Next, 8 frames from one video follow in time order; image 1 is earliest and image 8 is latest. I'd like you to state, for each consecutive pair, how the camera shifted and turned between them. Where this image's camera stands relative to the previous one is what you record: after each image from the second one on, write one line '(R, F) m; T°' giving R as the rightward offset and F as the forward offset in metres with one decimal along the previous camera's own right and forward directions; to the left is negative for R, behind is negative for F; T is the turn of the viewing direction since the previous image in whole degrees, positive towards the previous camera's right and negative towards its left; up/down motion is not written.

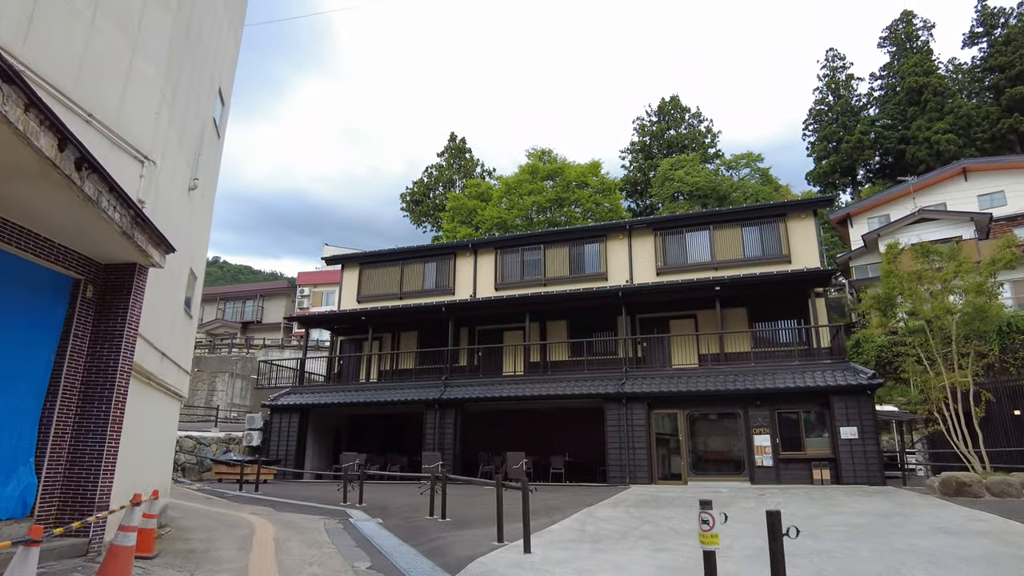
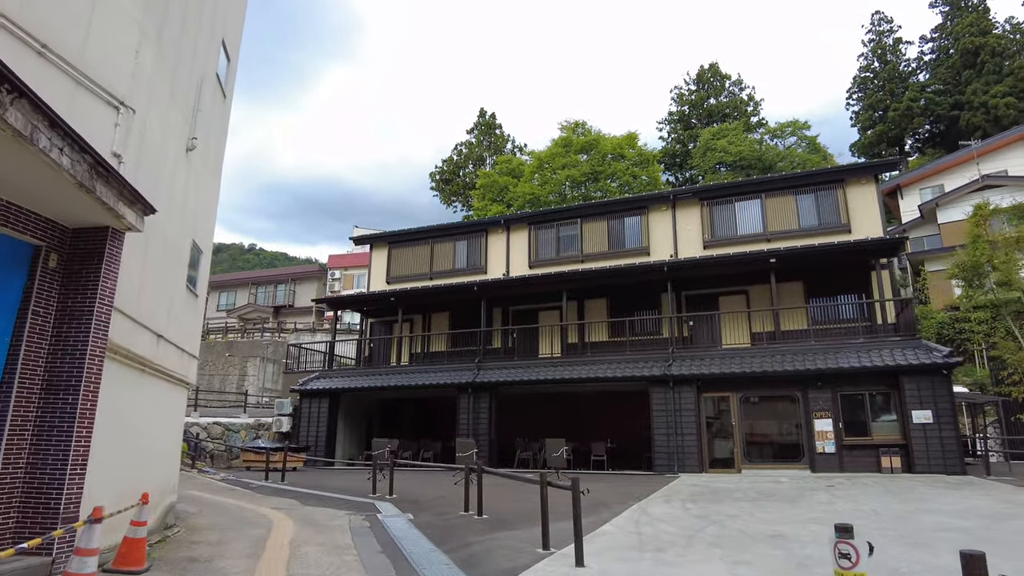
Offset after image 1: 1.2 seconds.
(-0.1, +1.0) m; -3°
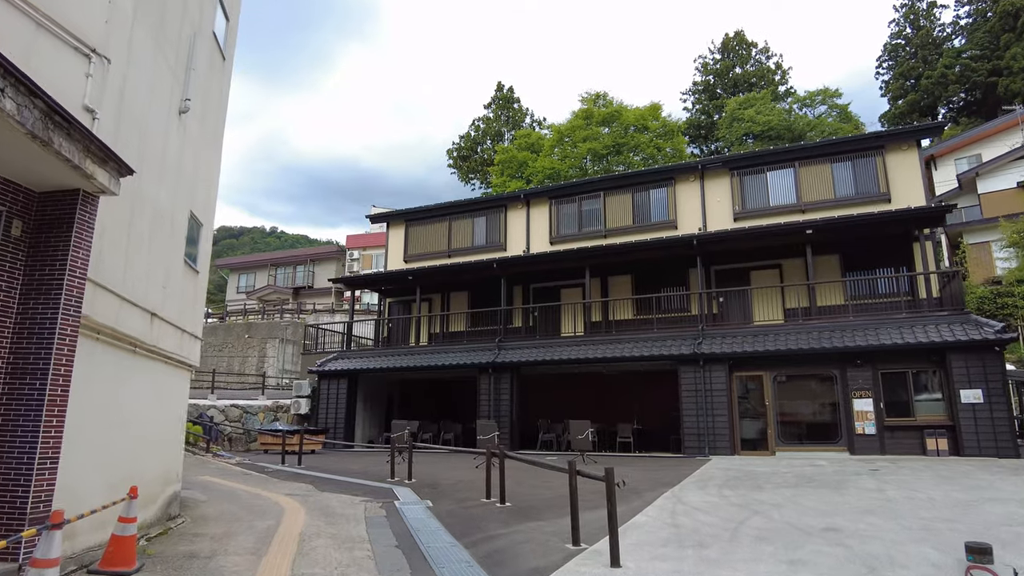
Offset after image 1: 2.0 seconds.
(0.0, +0.6) m; -2°
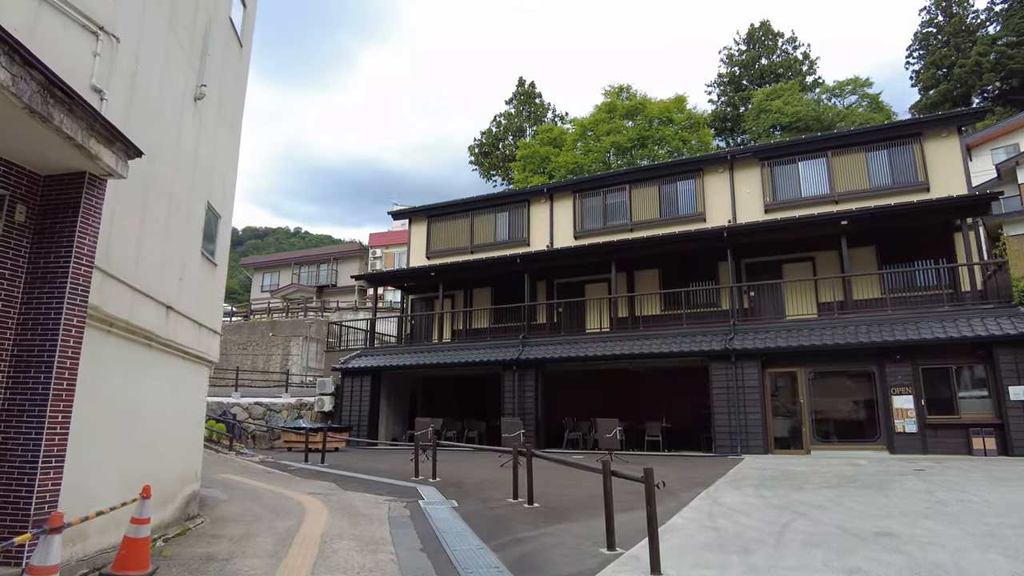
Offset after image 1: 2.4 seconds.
(-0.1, +0.3) m; -2°
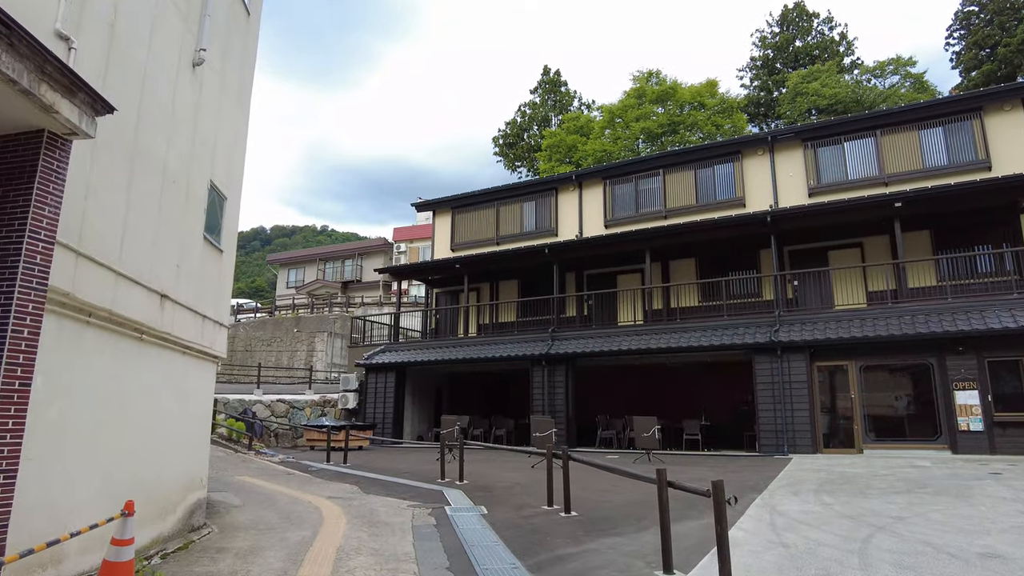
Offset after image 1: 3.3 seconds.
(-0.1, +0.7) m; -2°
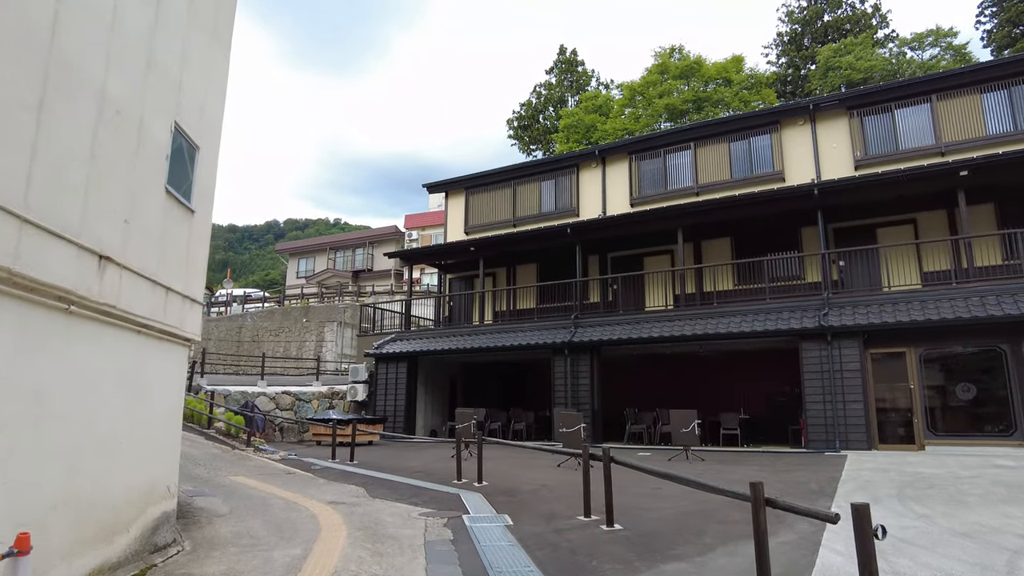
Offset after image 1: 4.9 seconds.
(-0.2, +1.2) m; -1°
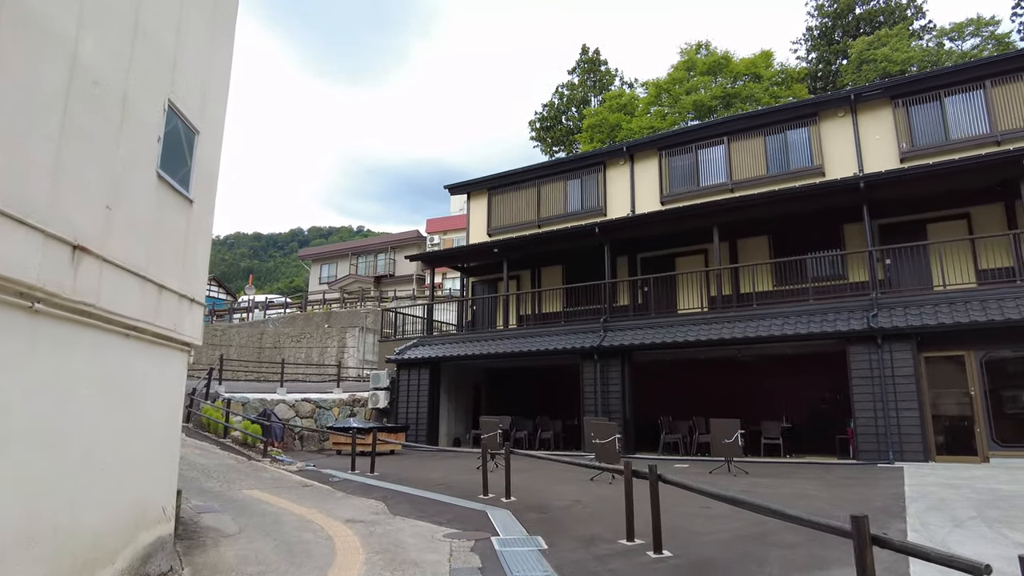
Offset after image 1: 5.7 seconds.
(-0.1, +0.6) m; -2°
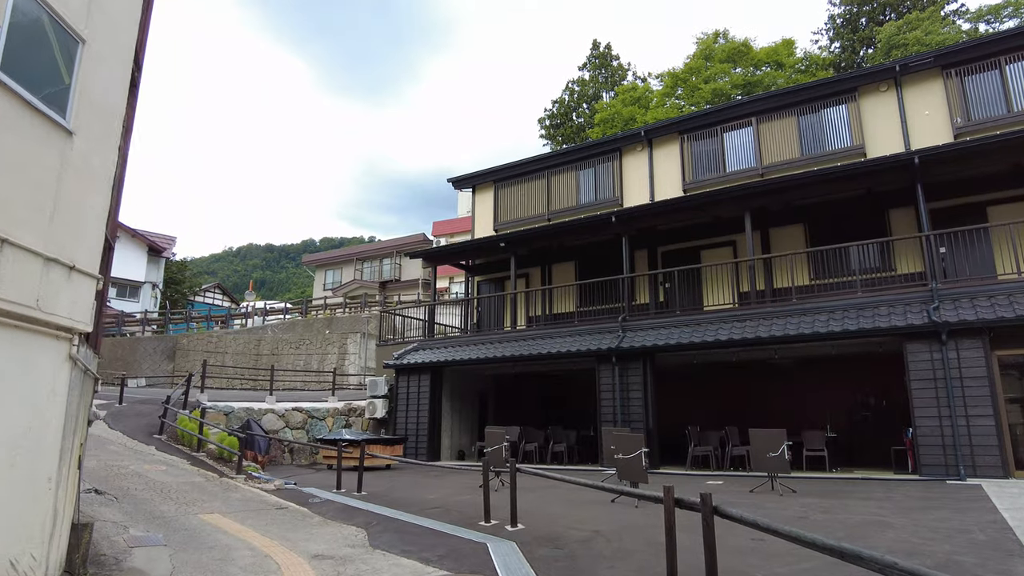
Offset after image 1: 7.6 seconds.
(+0.1, +1.4) m; -1°
